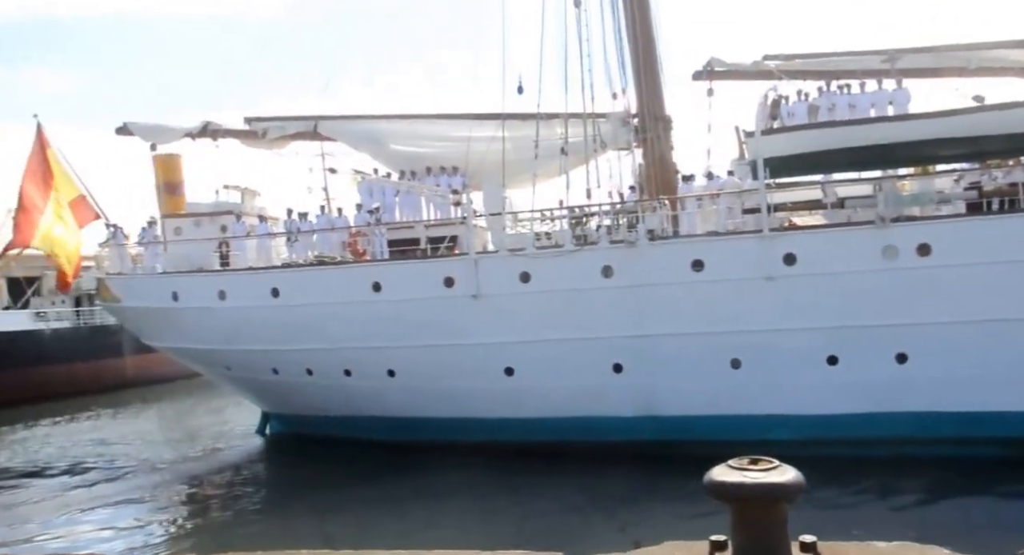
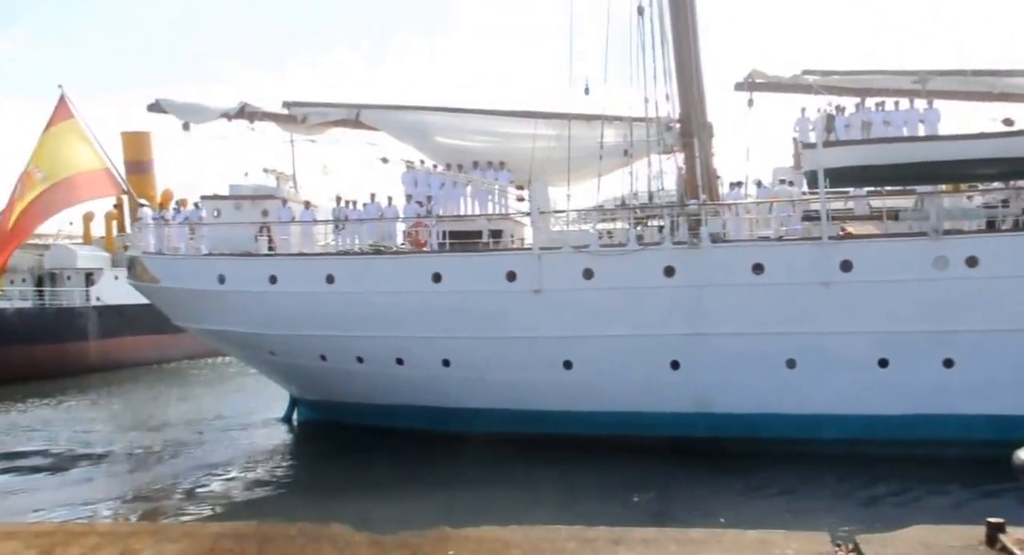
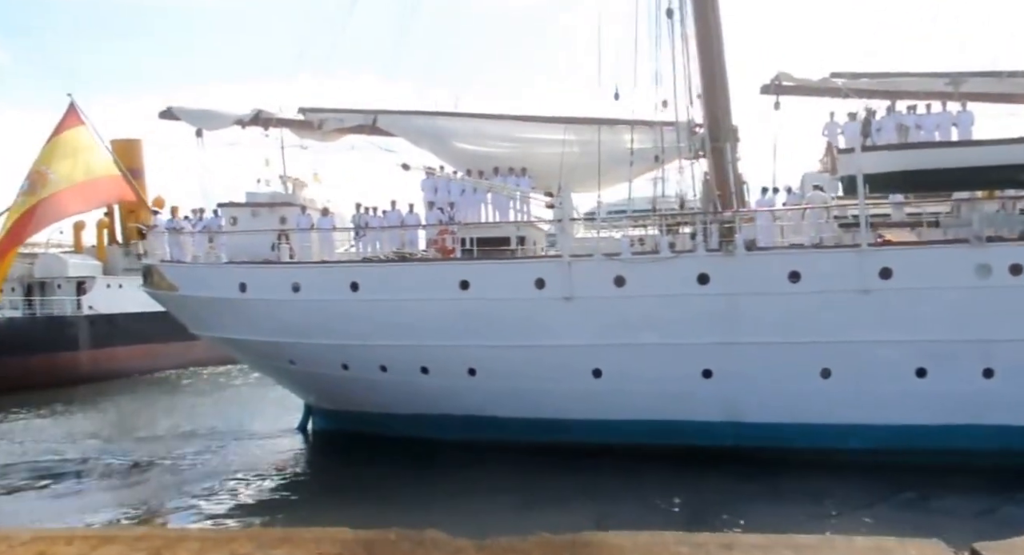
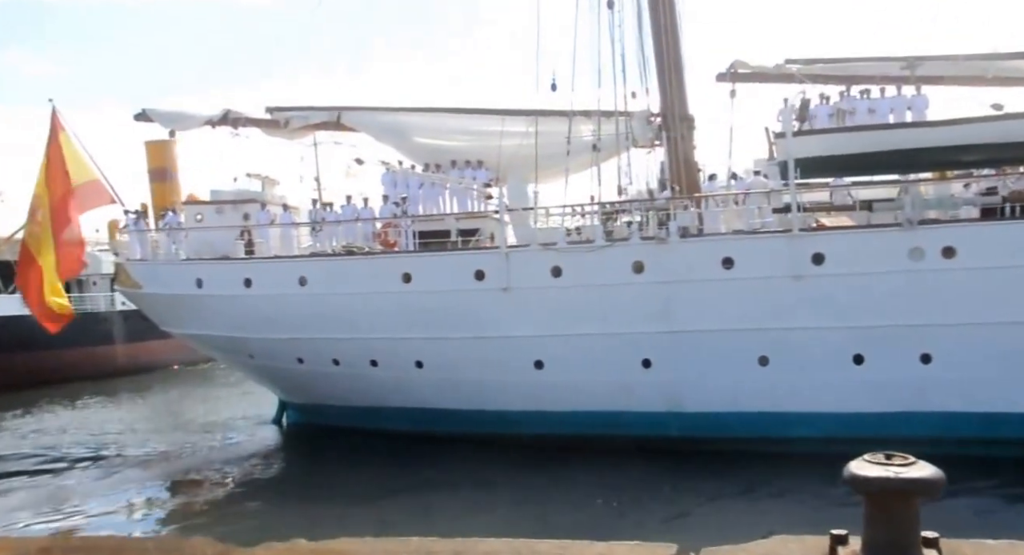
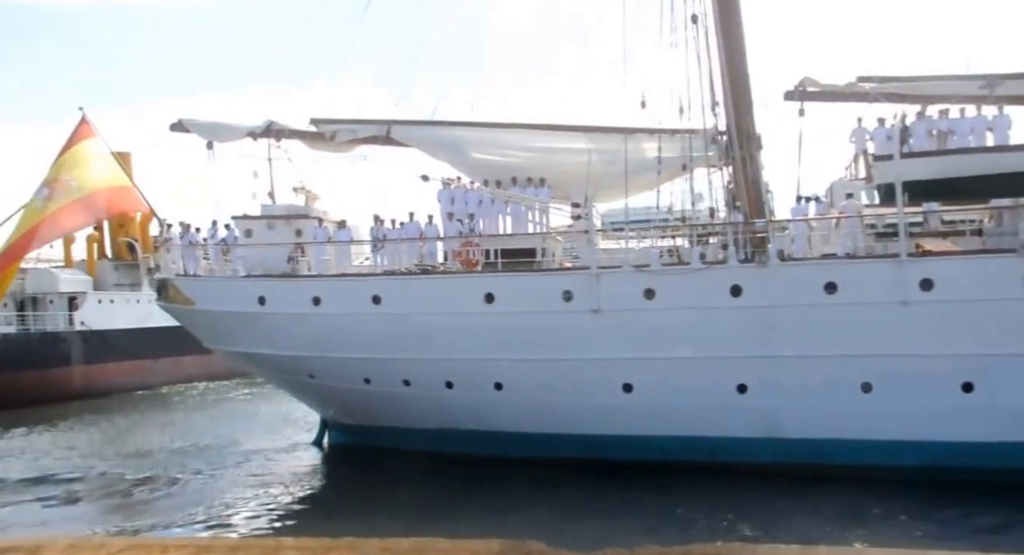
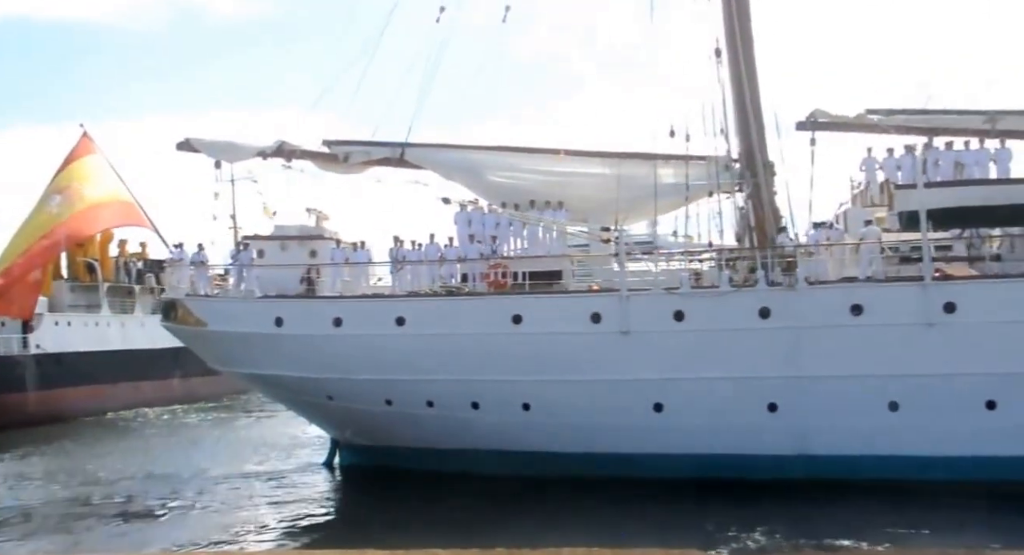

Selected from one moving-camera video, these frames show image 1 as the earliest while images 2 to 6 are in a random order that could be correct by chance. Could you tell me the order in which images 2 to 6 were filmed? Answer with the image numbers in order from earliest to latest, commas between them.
4, 2, 3, 5, 6
